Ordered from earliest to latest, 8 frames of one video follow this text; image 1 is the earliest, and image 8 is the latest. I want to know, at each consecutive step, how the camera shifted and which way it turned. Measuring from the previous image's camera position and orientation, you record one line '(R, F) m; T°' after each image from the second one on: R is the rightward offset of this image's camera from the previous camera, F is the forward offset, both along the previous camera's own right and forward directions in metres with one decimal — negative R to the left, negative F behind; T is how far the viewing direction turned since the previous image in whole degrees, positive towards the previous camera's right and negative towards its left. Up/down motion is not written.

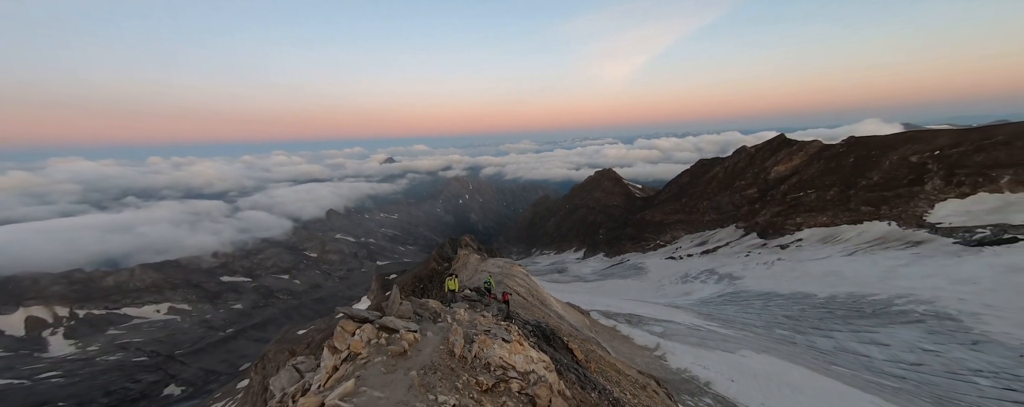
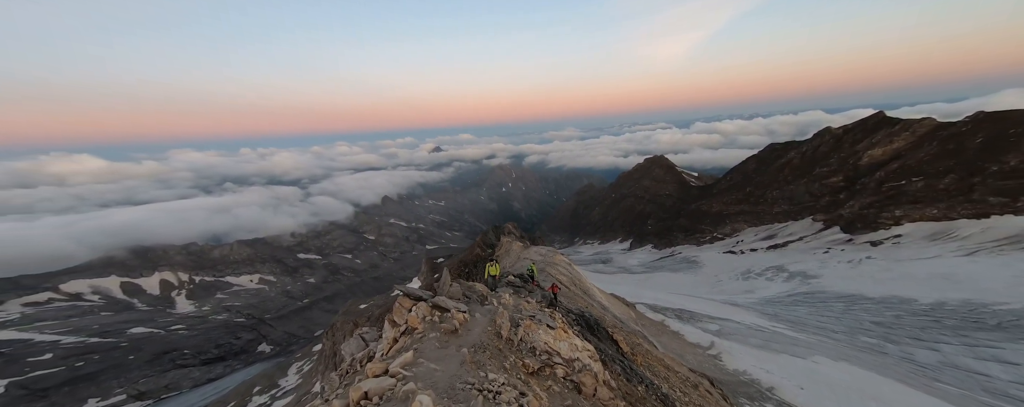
(-0.2, +0.3) m; -7°
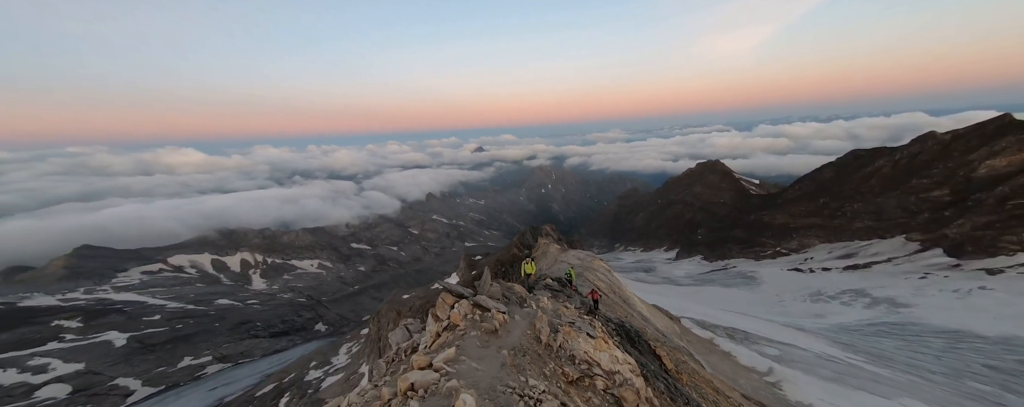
(-0.1, +0.4) m; -6°
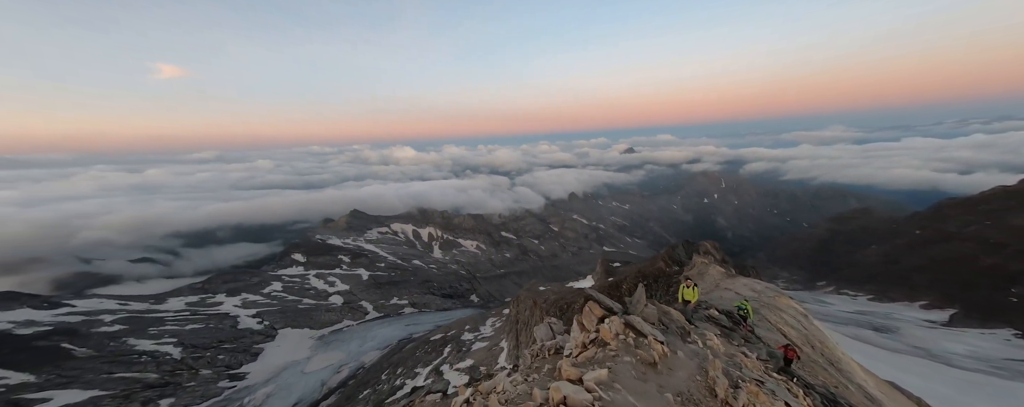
(-1.3, +2.4) m; -22°
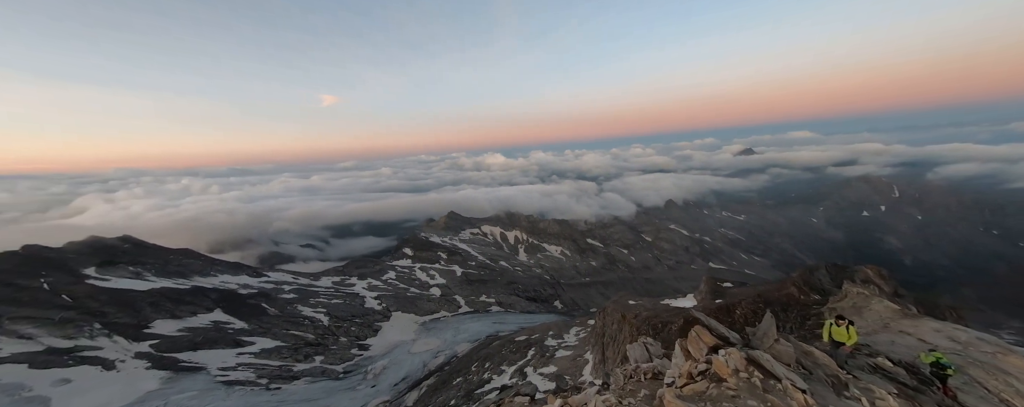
(-1.2, +3.0) m; -14°
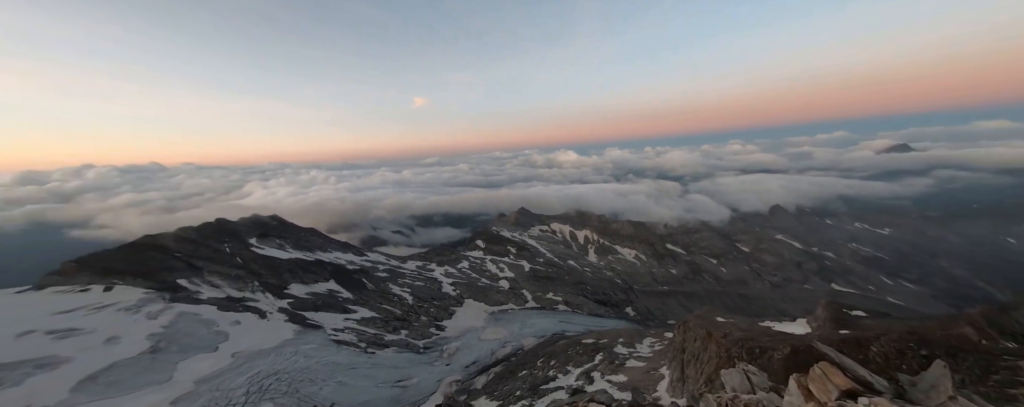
(-1.4, +3.5) m; -11°
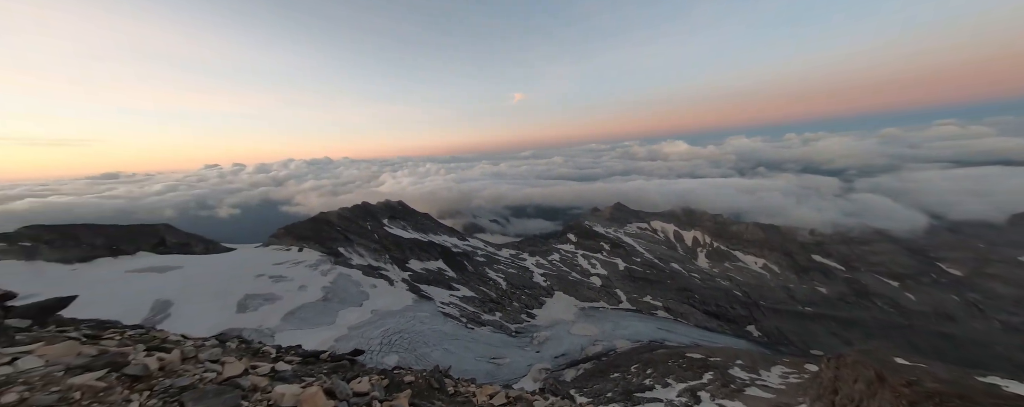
(-3.0, +3.1) m; -16°
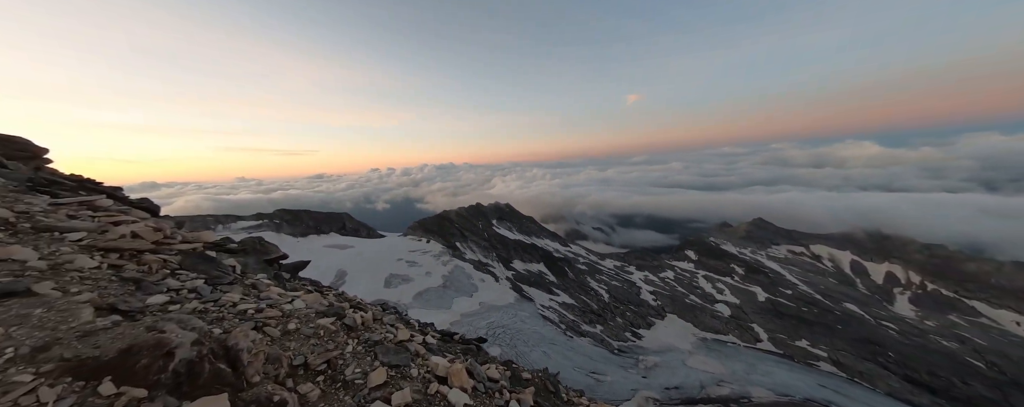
(-0.4, -0.4) m; -19°
